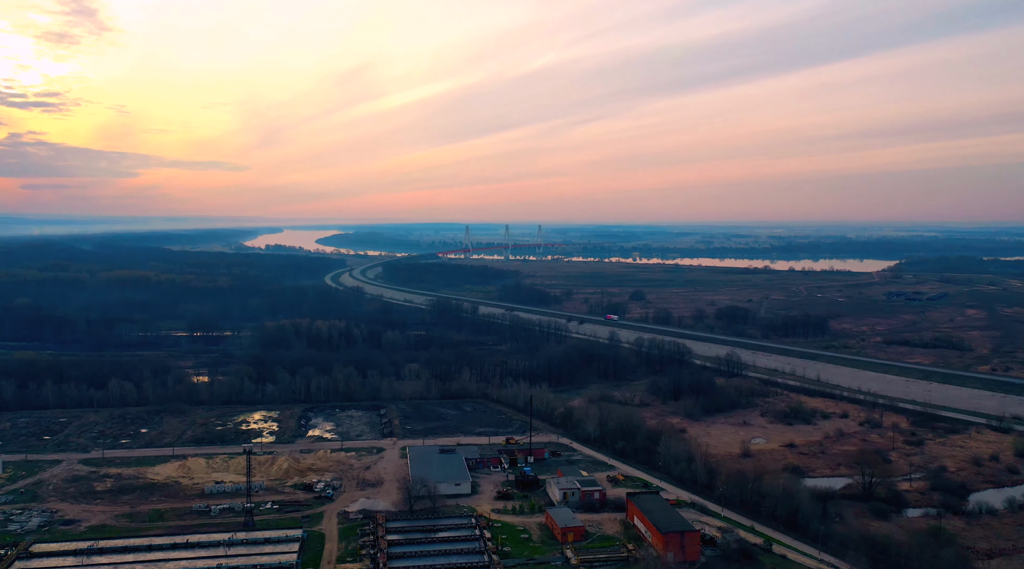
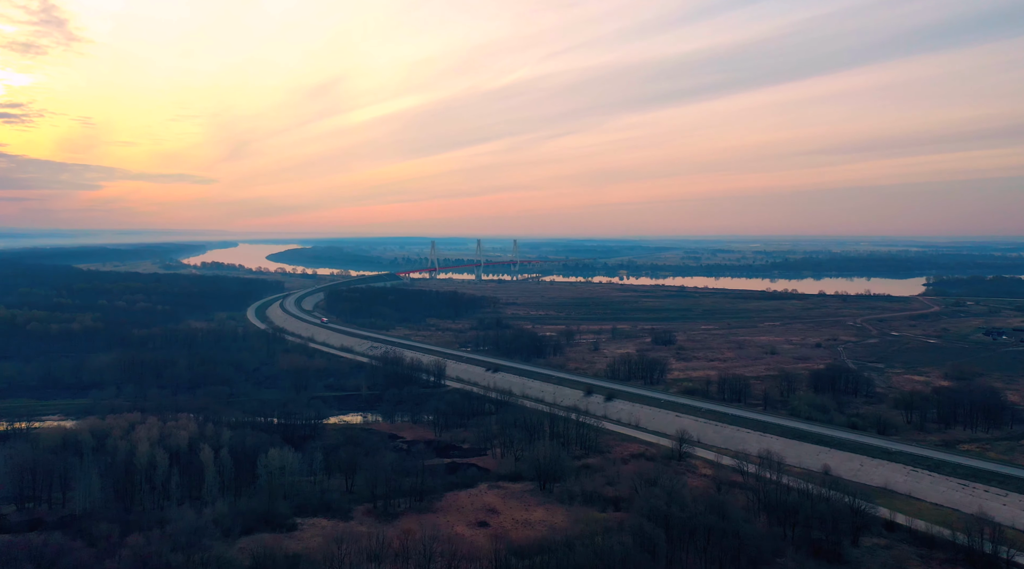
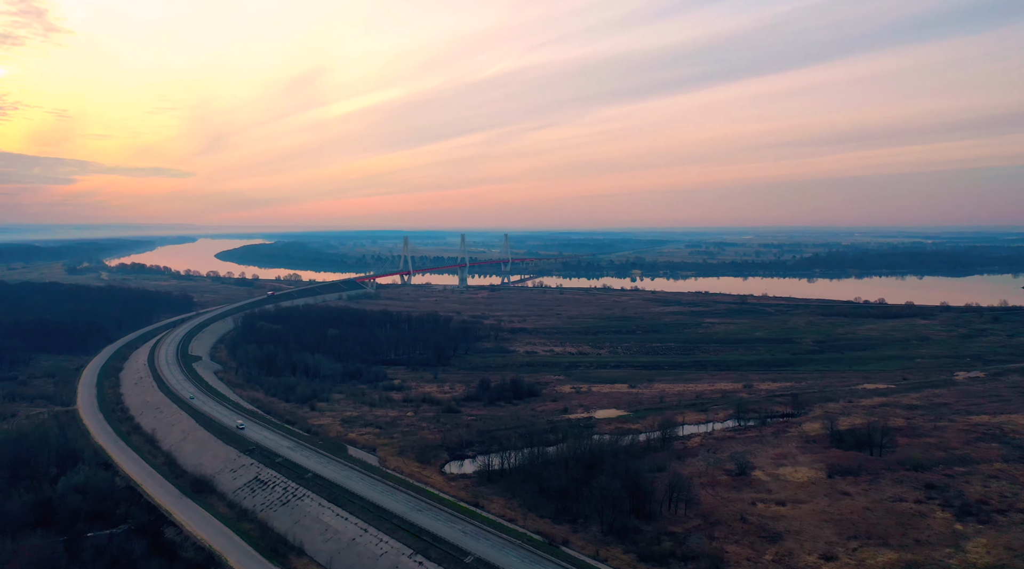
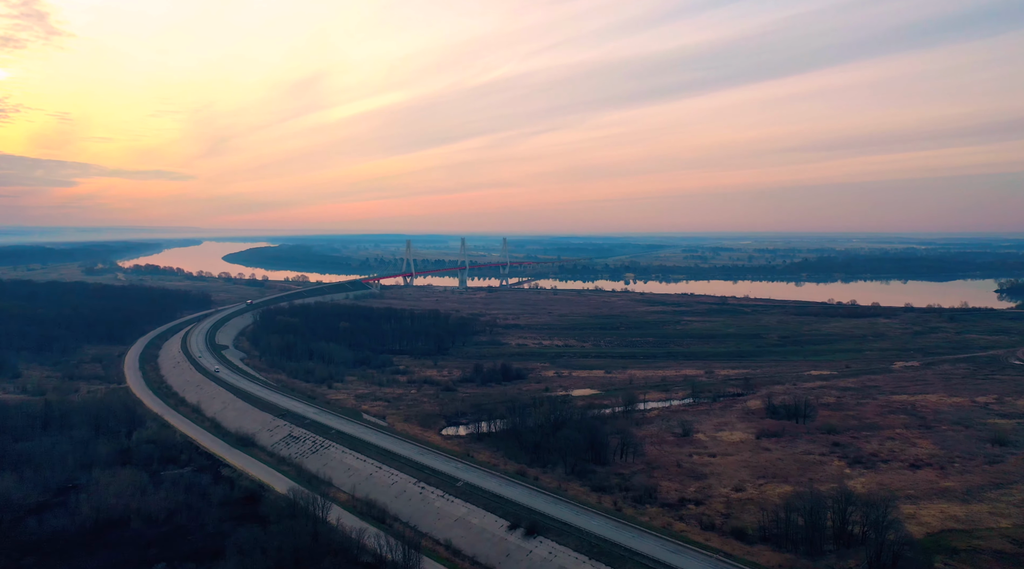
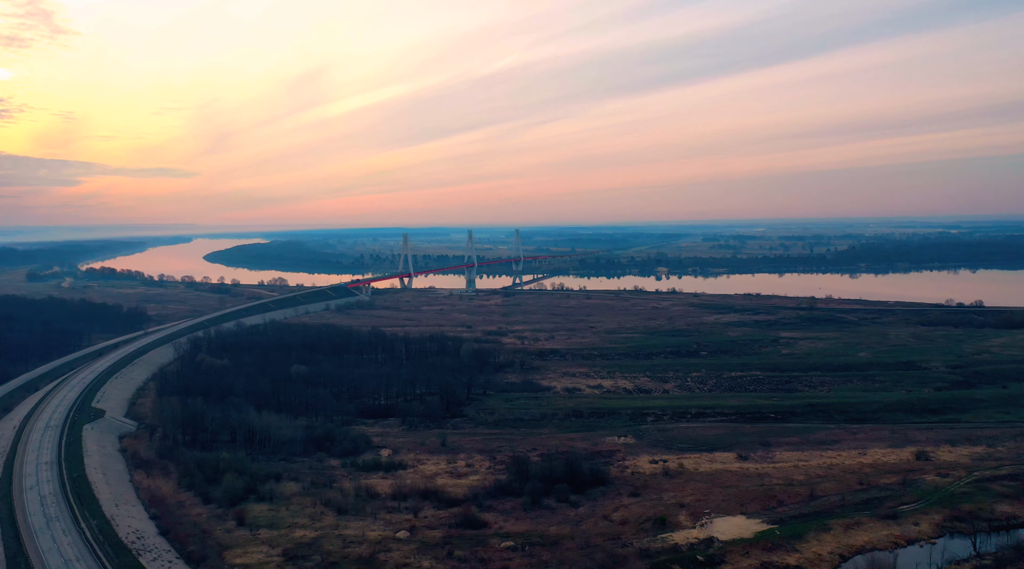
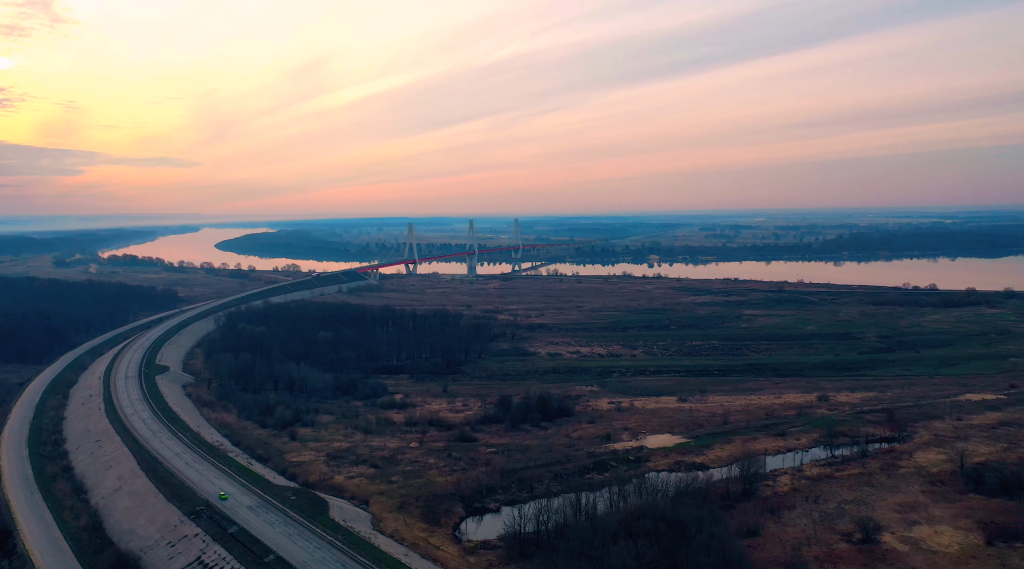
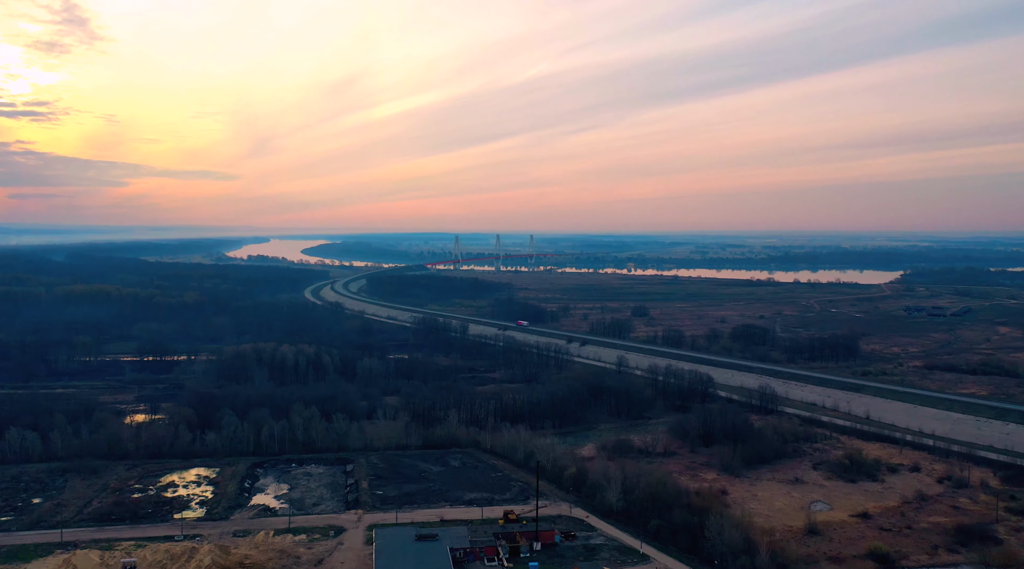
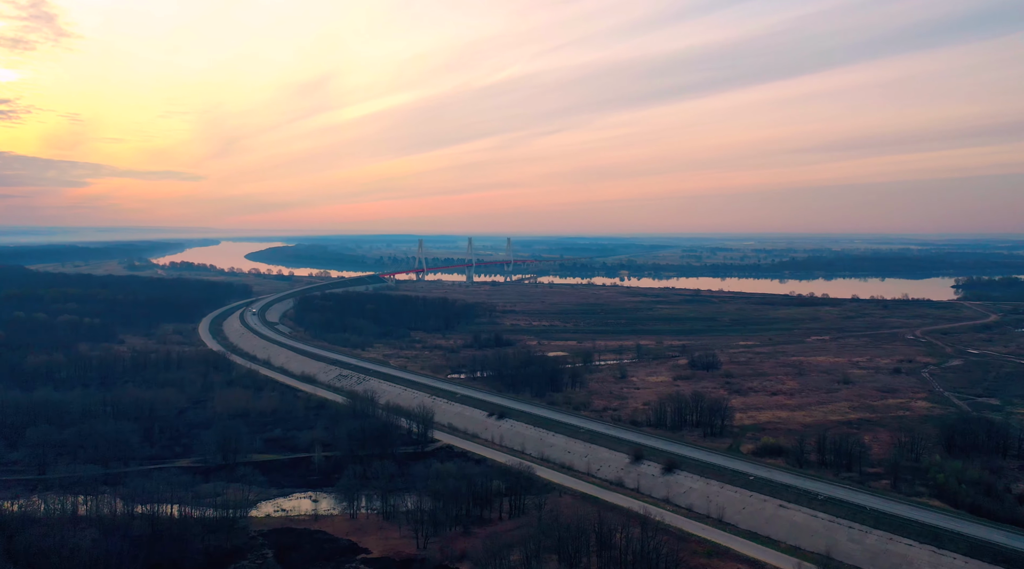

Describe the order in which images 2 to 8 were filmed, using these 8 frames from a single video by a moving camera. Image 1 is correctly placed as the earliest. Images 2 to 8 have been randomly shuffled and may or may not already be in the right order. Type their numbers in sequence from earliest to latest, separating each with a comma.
7, 2, 8, 4, 3, 6, 5
